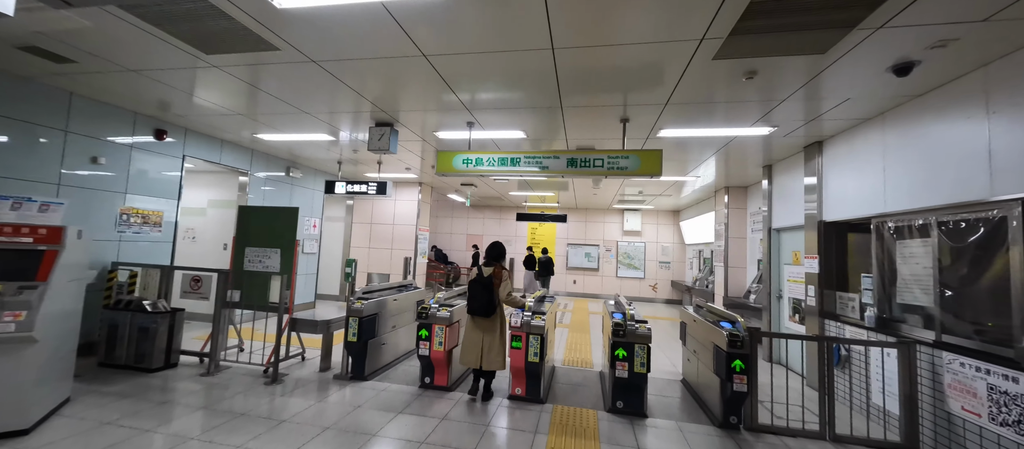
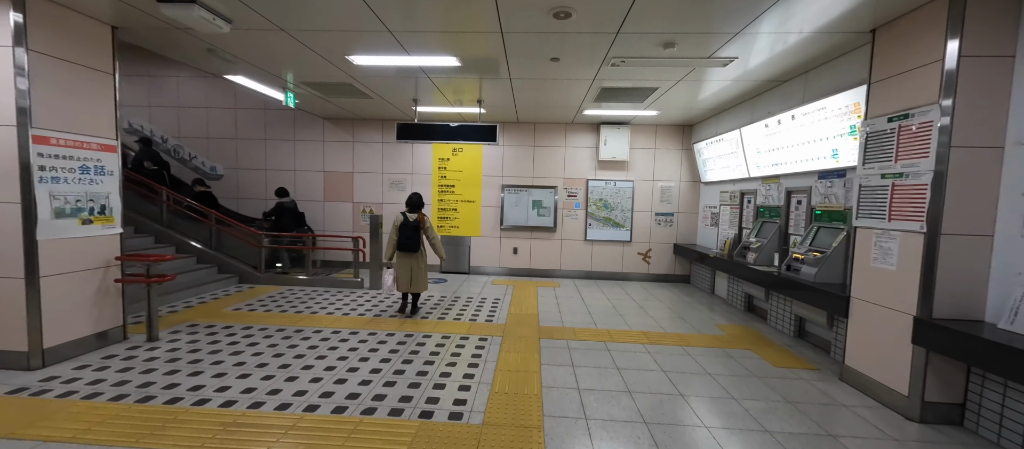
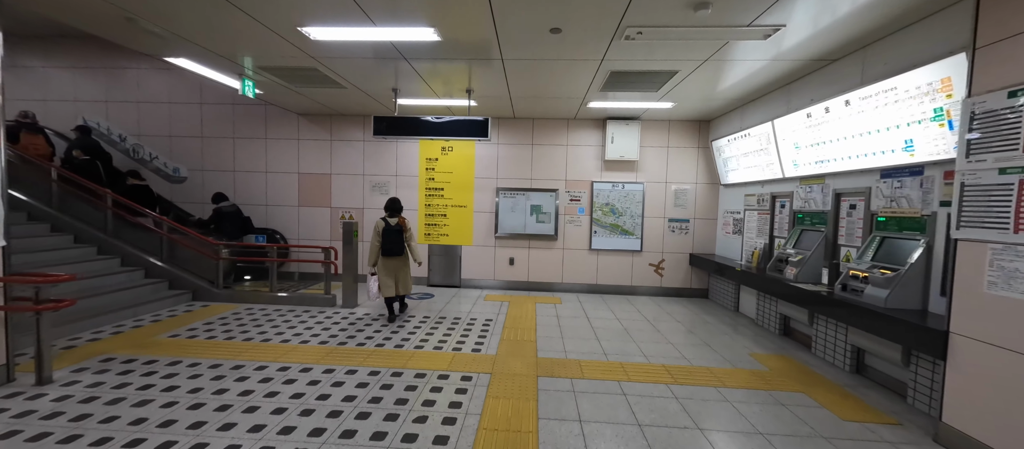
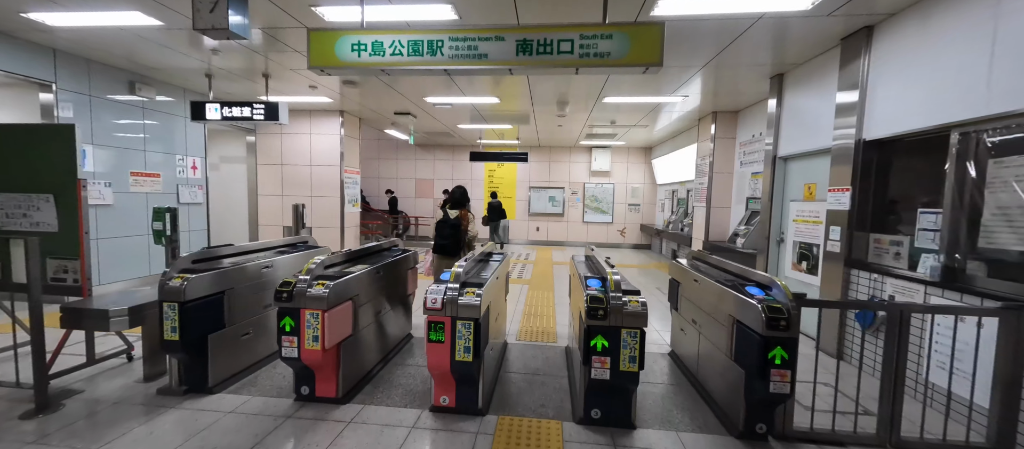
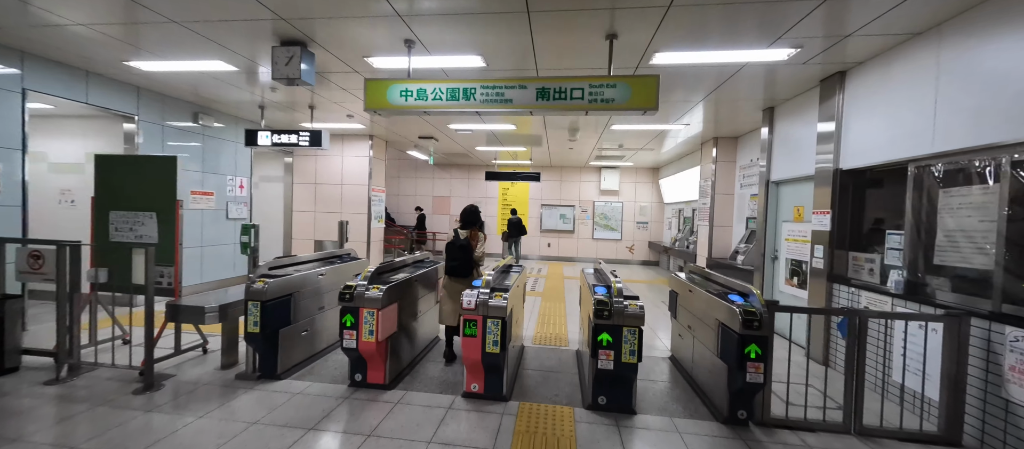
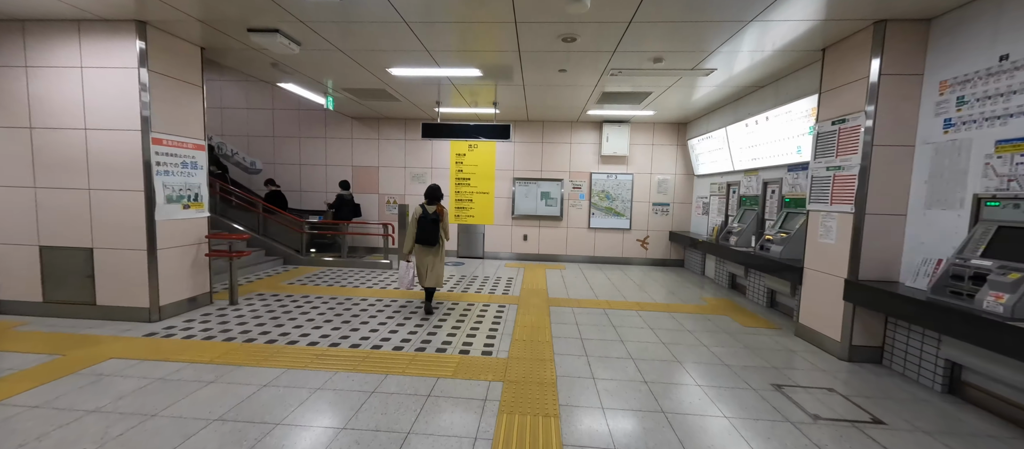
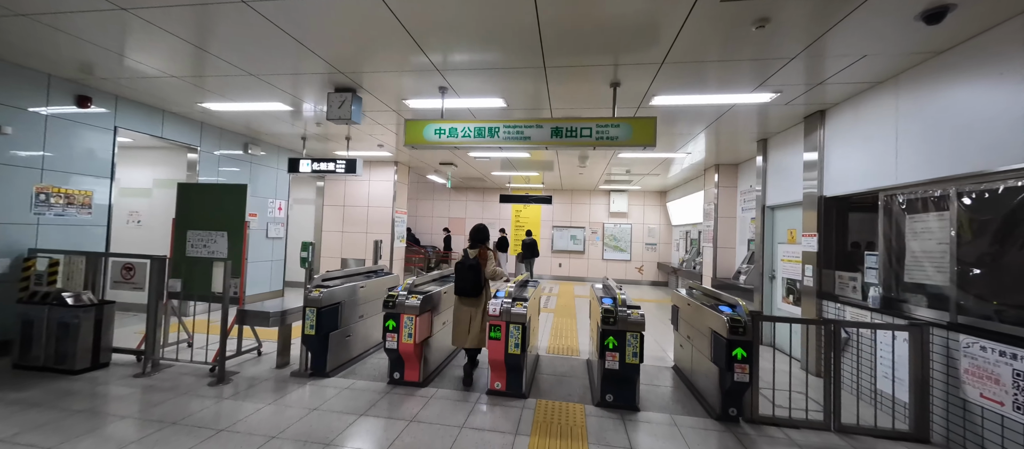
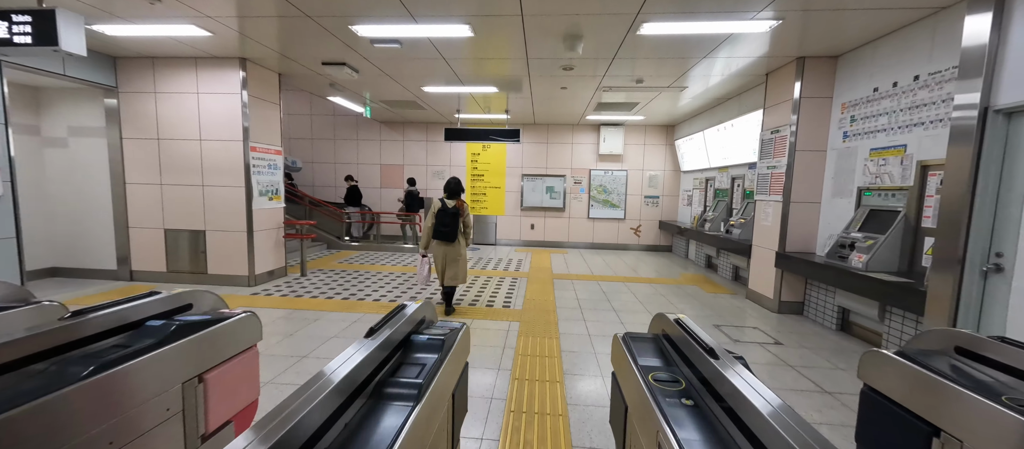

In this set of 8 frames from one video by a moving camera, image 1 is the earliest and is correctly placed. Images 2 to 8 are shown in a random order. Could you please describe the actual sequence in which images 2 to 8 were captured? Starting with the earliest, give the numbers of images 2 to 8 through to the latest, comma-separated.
7, 5, 4, 8, 6, 2, 3
